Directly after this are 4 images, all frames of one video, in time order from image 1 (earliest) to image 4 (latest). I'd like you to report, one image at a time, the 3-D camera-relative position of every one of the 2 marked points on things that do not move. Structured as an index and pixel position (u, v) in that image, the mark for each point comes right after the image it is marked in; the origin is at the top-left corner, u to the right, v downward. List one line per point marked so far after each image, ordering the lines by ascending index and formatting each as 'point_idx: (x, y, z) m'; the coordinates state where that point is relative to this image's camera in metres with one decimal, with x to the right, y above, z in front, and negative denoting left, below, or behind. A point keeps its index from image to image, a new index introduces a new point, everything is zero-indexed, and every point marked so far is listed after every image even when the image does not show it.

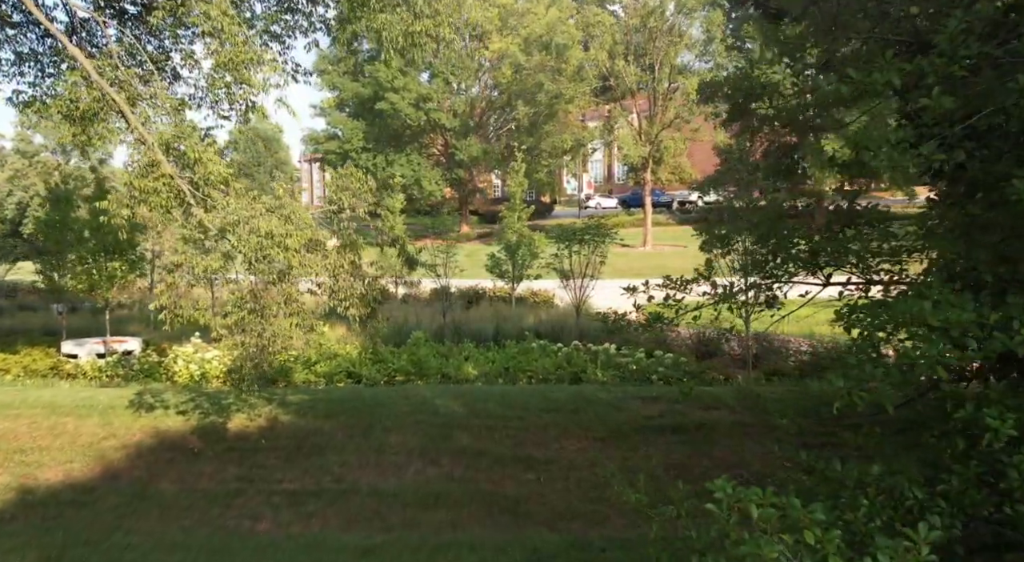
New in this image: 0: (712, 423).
0: (+1.7, -1.2, +6.4) m
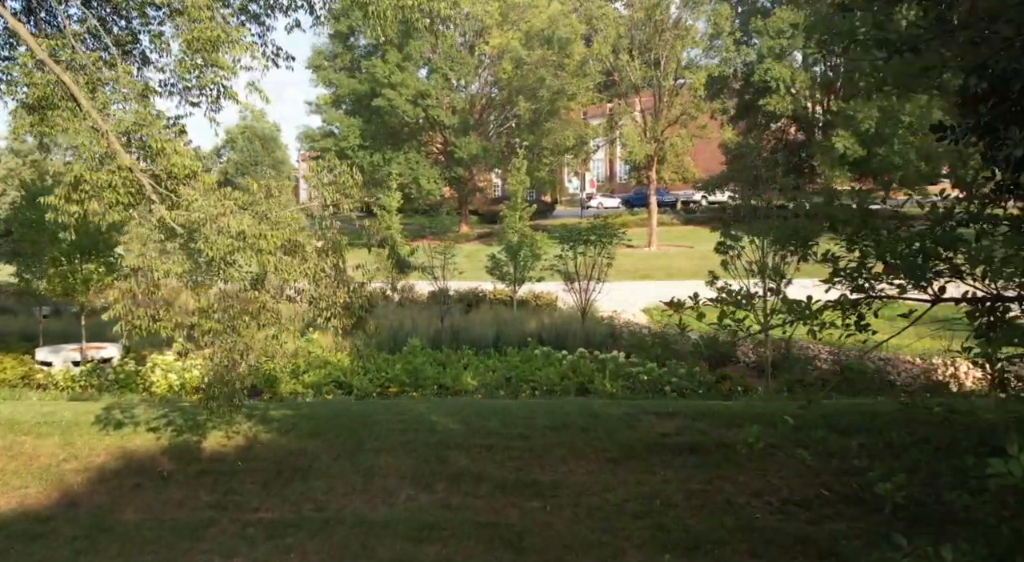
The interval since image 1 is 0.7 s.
0: (+1.7, -1.2, +5.8) m
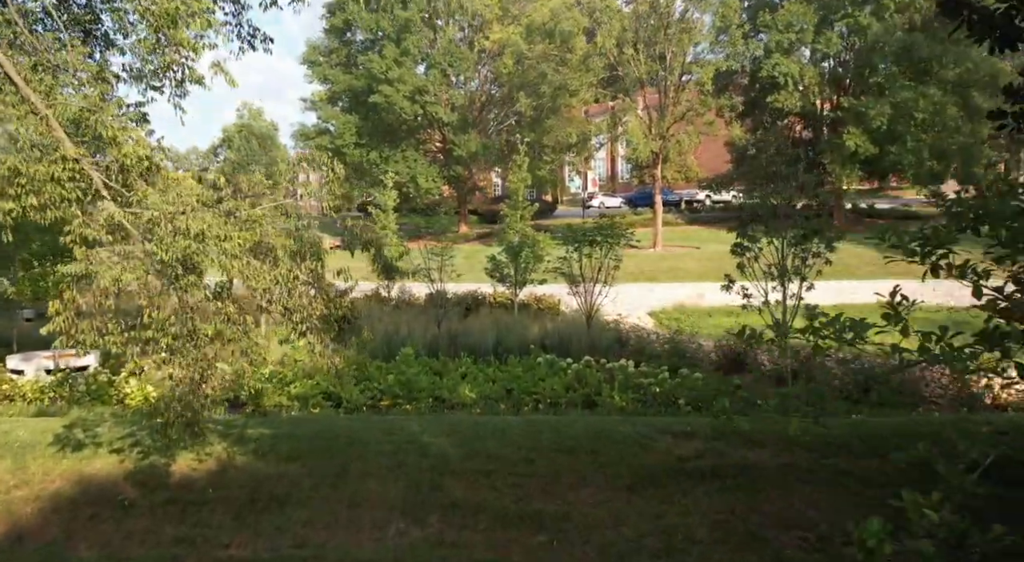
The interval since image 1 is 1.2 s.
0: (+1.7, -1.3, +5.2) m
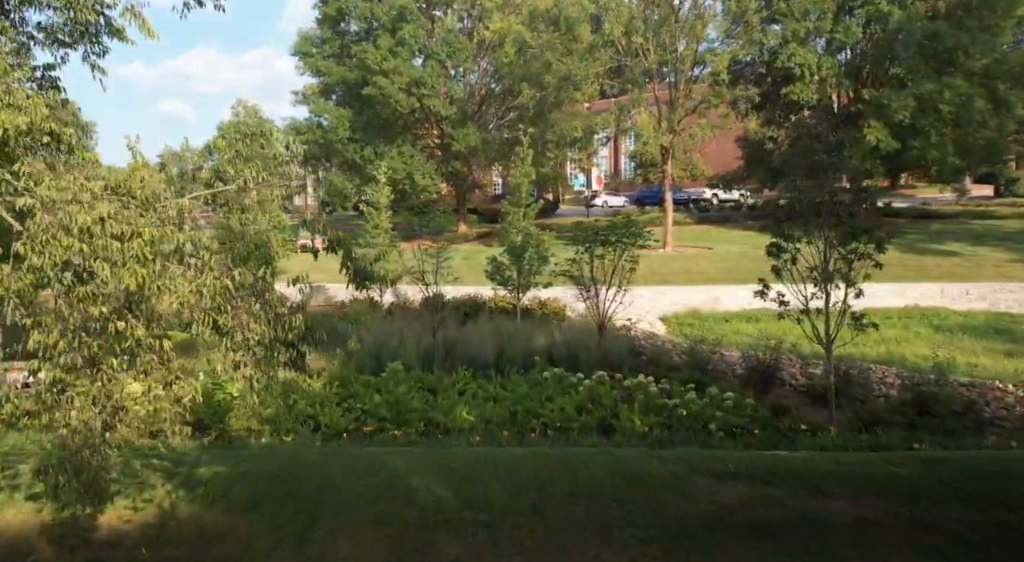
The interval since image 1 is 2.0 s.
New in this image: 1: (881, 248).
0: (+1.7, -1.3, +4.2) m
1: (+3.3, +0.3, +6.8) m
